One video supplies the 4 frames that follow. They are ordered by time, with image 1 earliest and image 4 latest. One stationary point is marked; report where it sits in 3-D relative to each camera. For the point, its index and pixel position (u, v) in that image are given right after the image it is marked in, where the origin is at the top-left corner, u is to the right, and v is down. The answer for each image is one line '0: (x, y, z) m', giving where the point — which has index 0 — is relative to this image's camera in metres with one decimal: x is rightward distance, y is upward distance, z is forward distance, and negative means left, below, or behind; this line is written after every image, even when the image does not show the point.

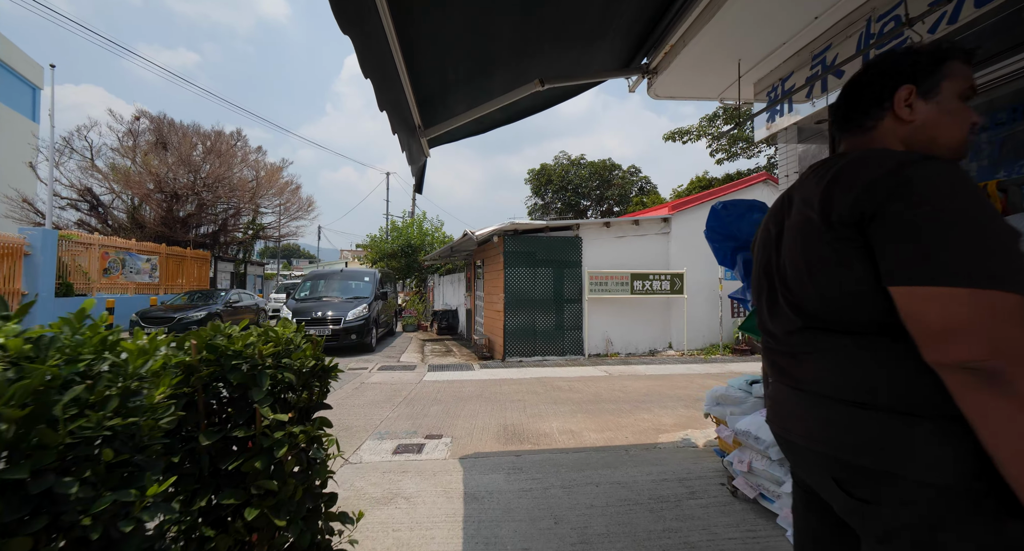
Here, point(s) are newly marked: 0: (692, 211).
0: (+4.1, +1.5, +9.5) m
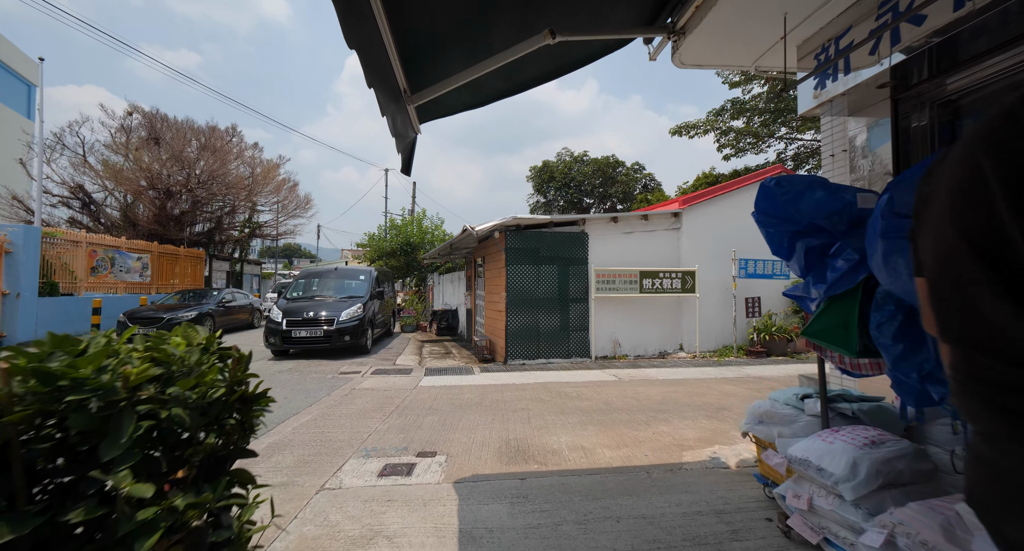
0: (+4.1, +1.5, +9.0) m
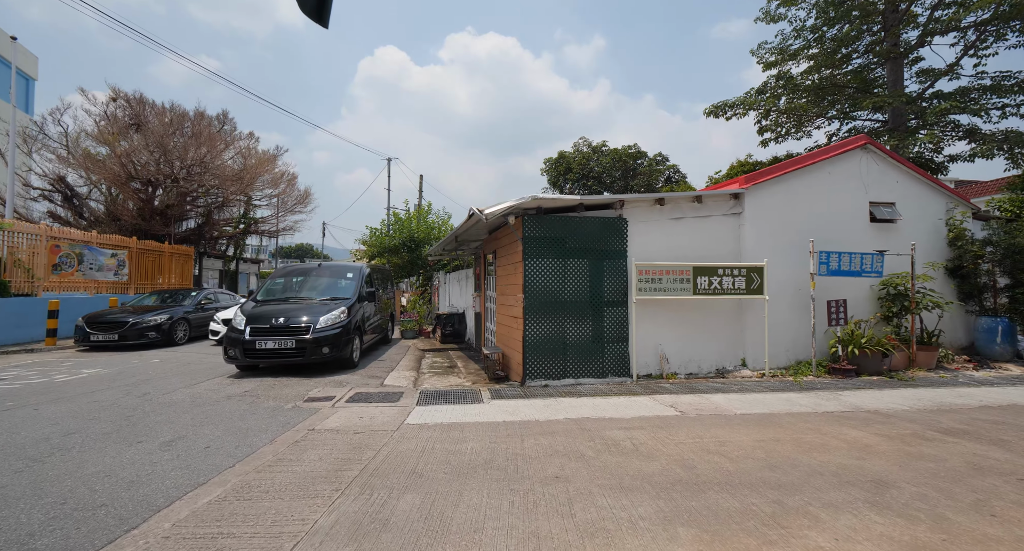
0: (+4.4, +1.6, +7.1) m
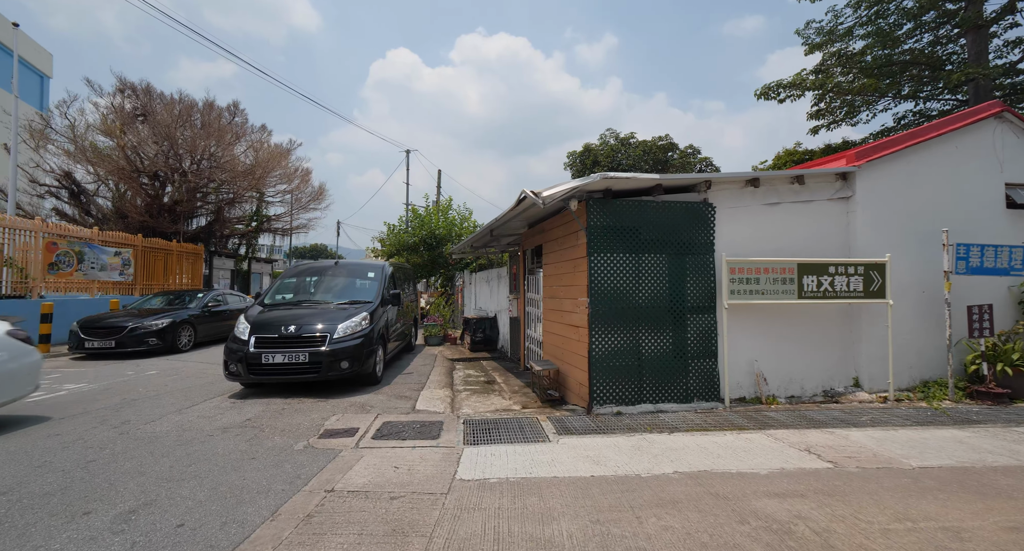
0: (+5.2, +1.6, +5.8) m
